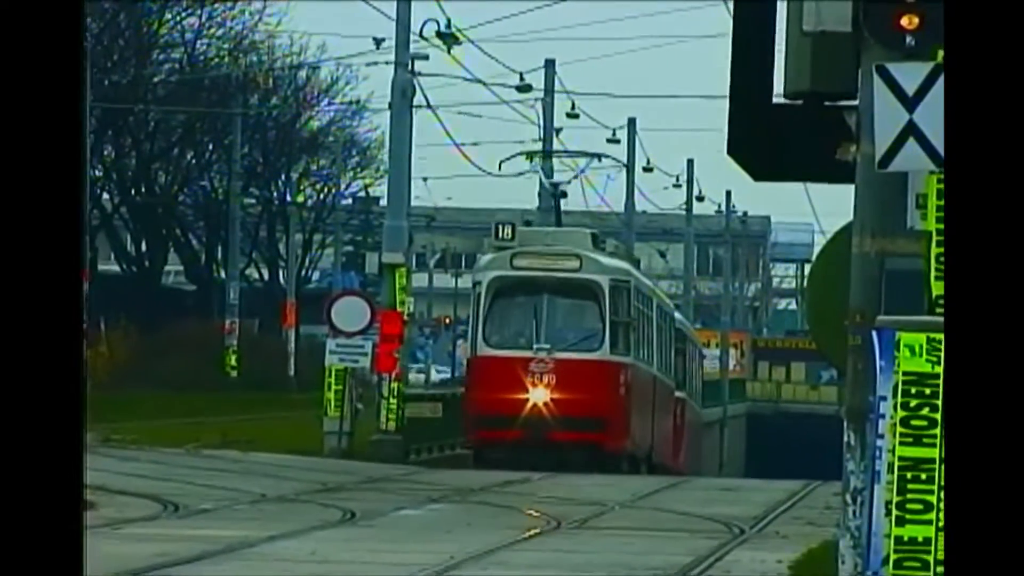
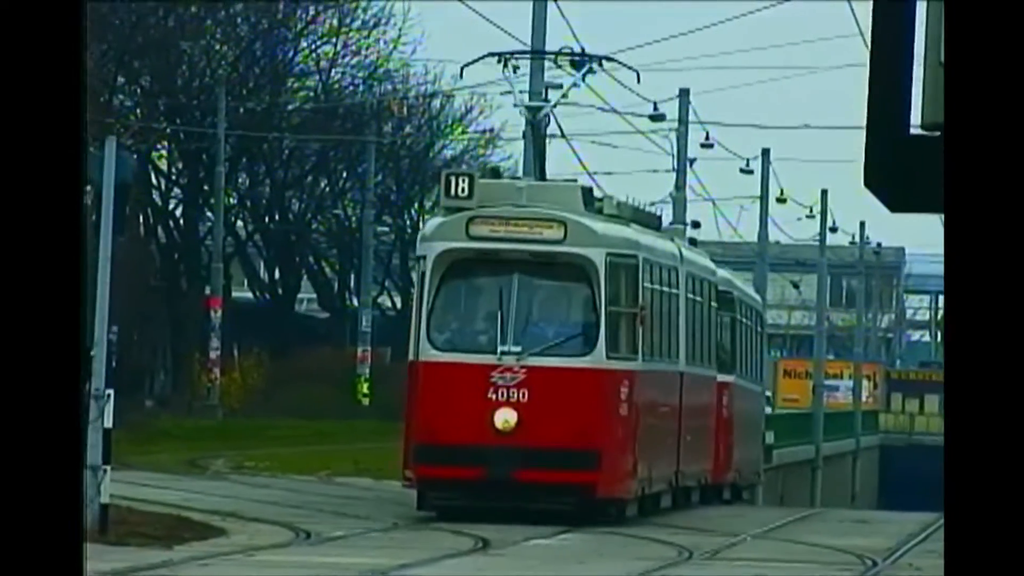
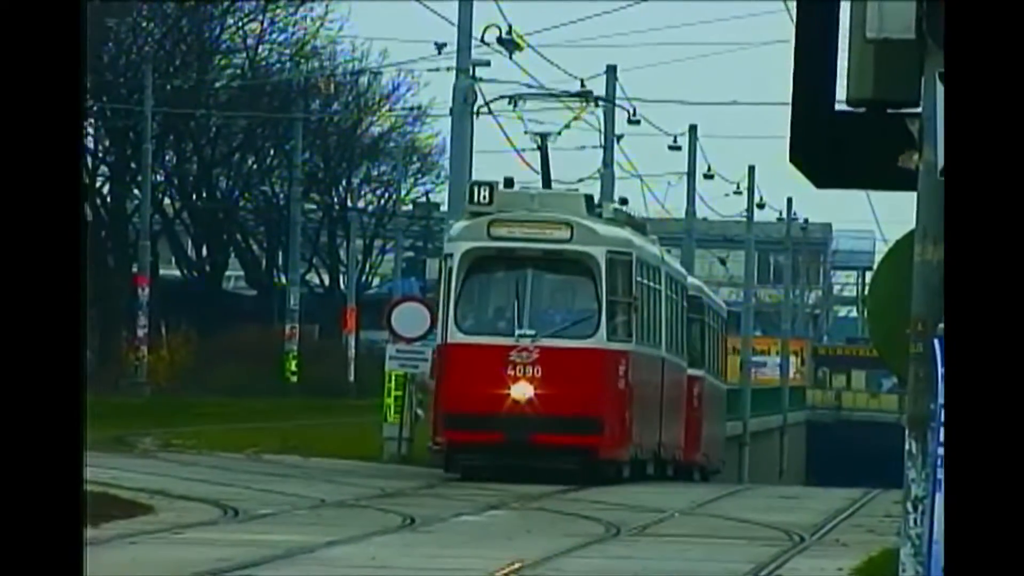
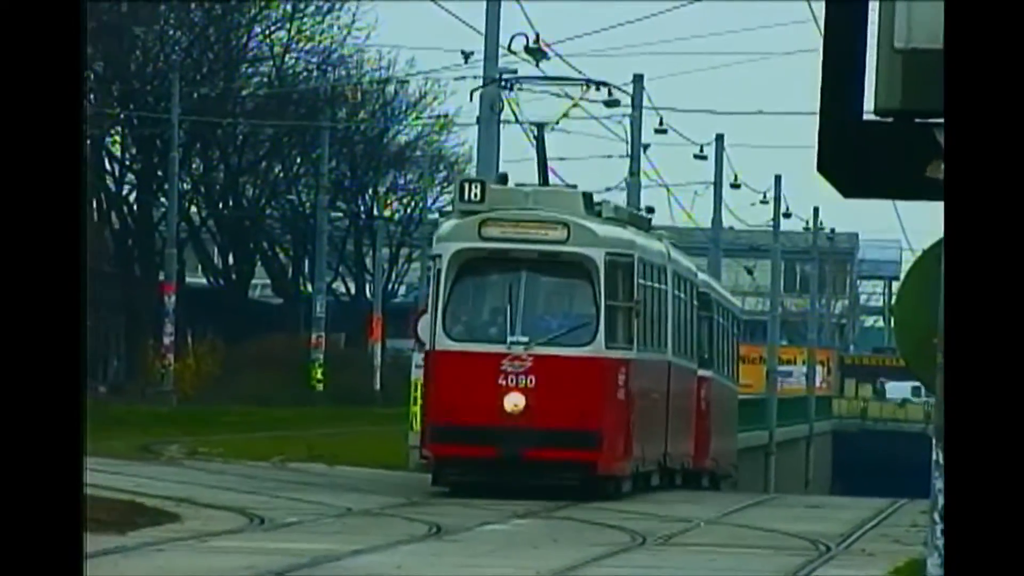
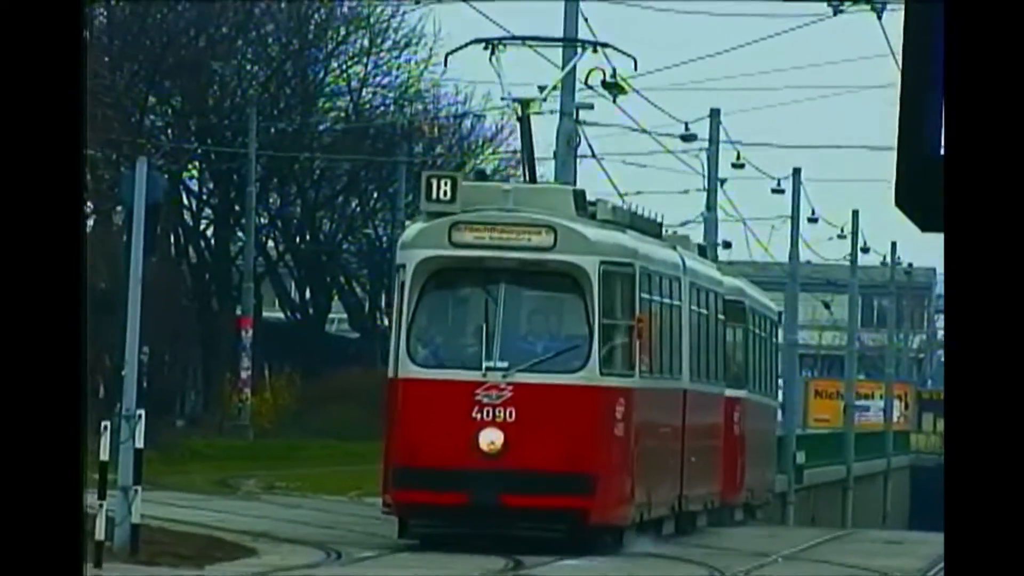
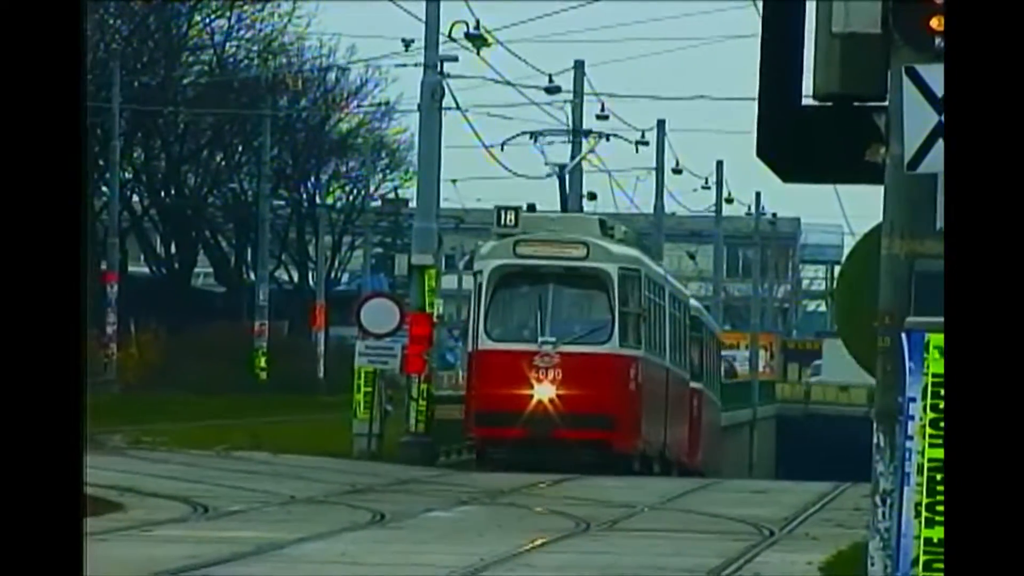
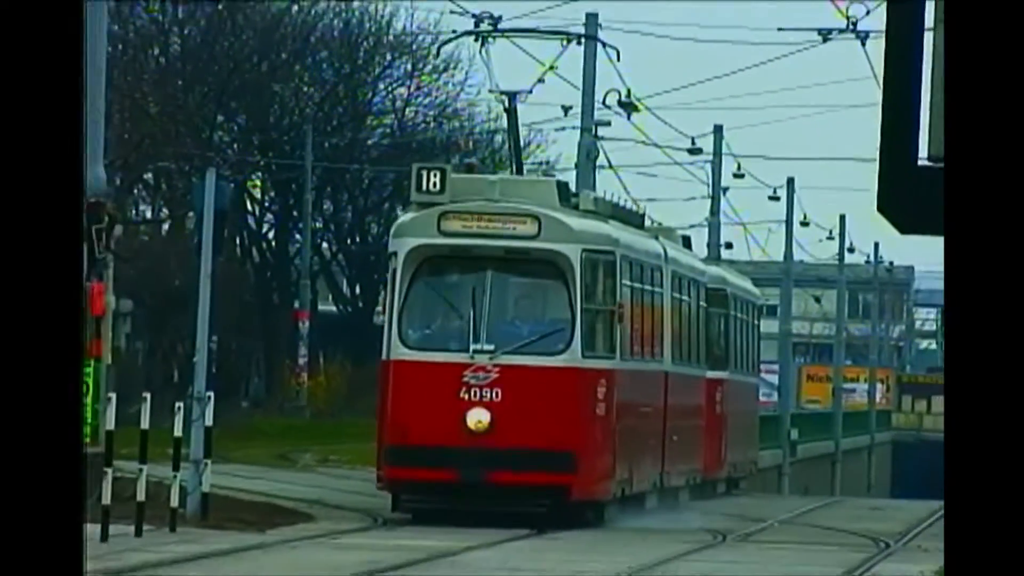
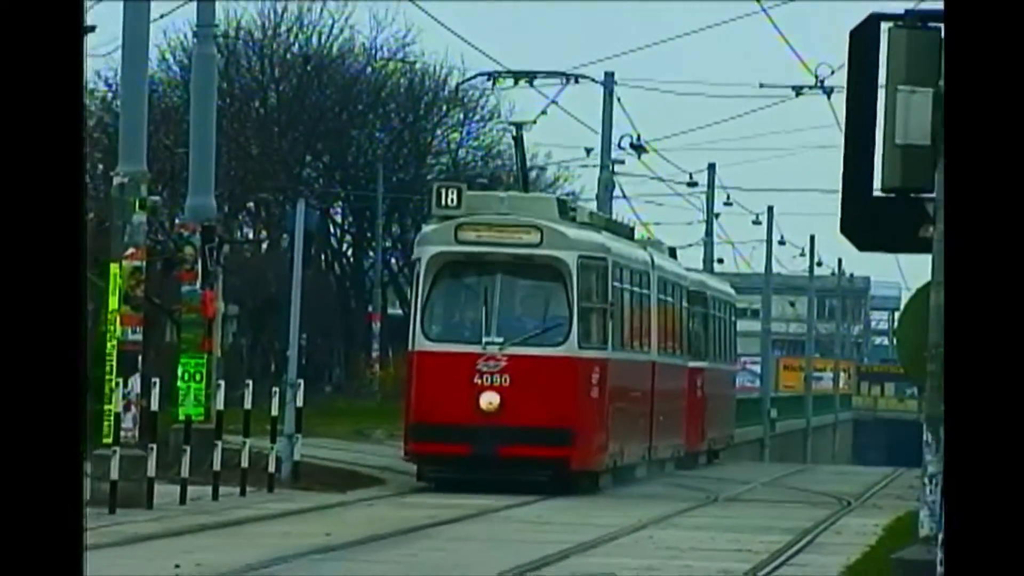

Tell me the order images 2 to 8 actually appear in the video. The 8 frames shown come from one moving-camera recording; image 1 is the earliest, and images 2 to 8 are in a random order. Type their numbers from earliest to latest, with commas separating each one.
6, 3, 4, 2, 5, 7, 8
